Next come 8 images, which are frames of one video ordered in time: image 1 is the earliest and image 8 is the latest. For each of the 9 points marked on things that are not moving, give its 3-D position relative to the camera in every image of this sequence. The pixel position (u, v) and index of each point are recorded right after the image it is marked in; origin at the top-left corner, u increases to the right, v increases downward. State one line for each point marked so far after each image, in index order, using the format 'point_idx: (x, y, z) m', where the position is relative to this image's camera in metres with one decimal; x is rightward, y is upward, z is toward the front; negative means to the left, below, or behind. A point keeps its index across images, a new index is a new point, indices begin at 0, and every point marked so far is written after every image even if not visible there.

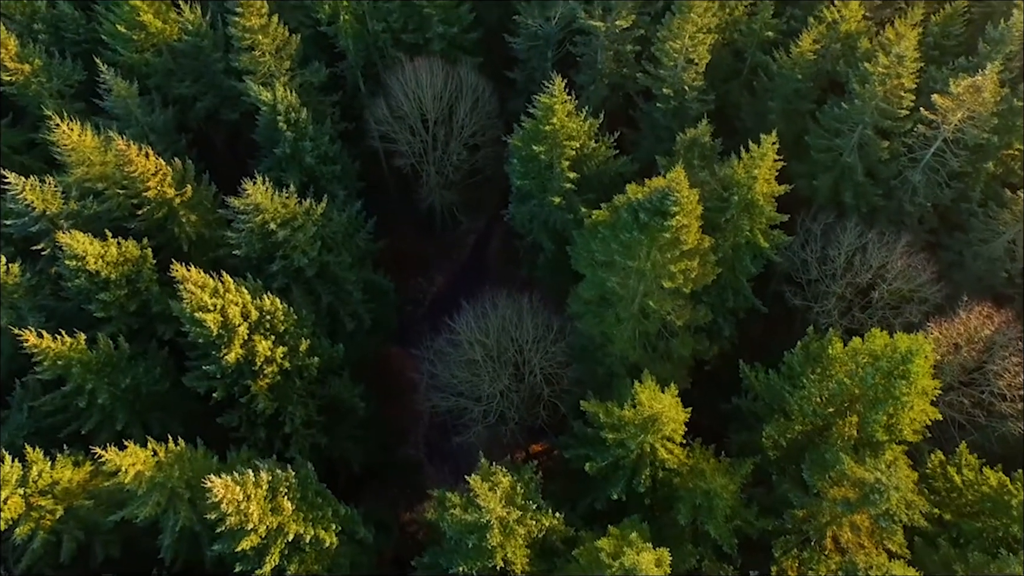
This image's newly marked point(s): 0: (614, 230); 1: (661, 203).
0: (+4.2, +2.2, +18.4) m
1: (+5.5, +3.1, +16.7) m
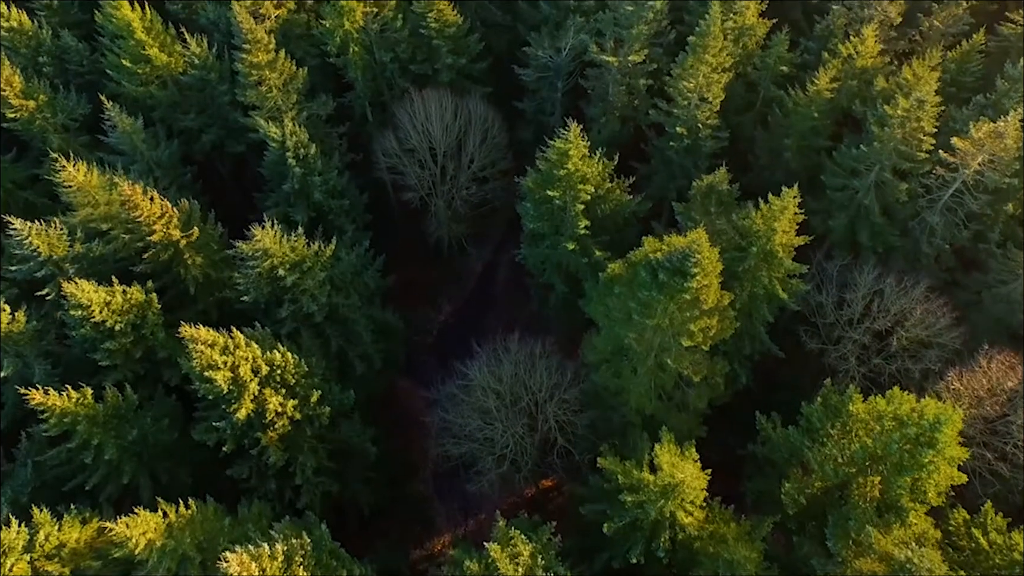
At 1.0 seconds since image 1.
0: (+4.8, 0.0, +18.1) m
1: (+6.2, +0.9, +16.4) m
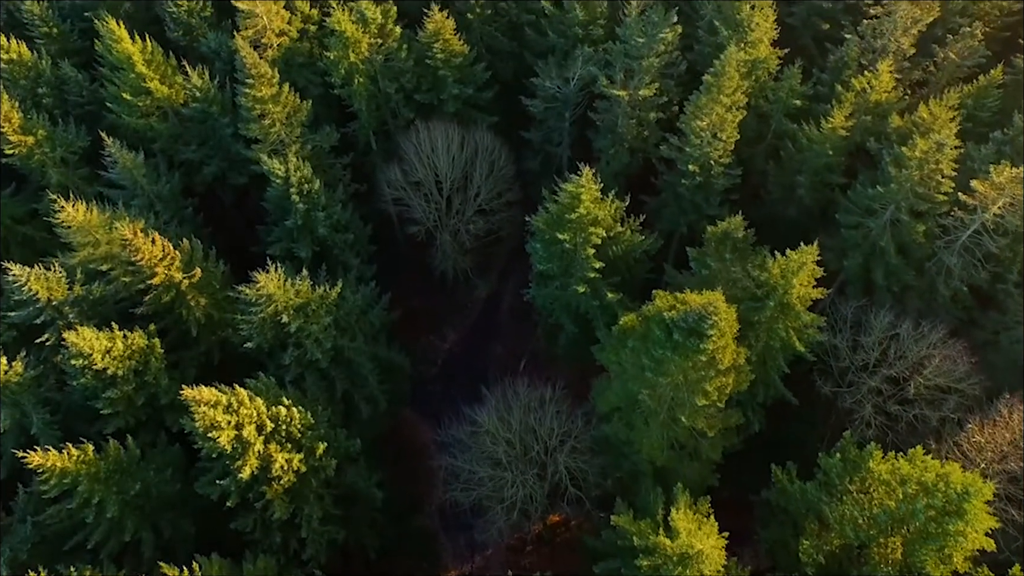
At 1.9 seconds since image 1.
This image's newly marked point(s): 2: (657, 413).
0: (+5.3, -2.2, +17.6) m
1: (+6.6, -1.3, +15.9) m
2: (+5.9, -5.1, +18.2) m
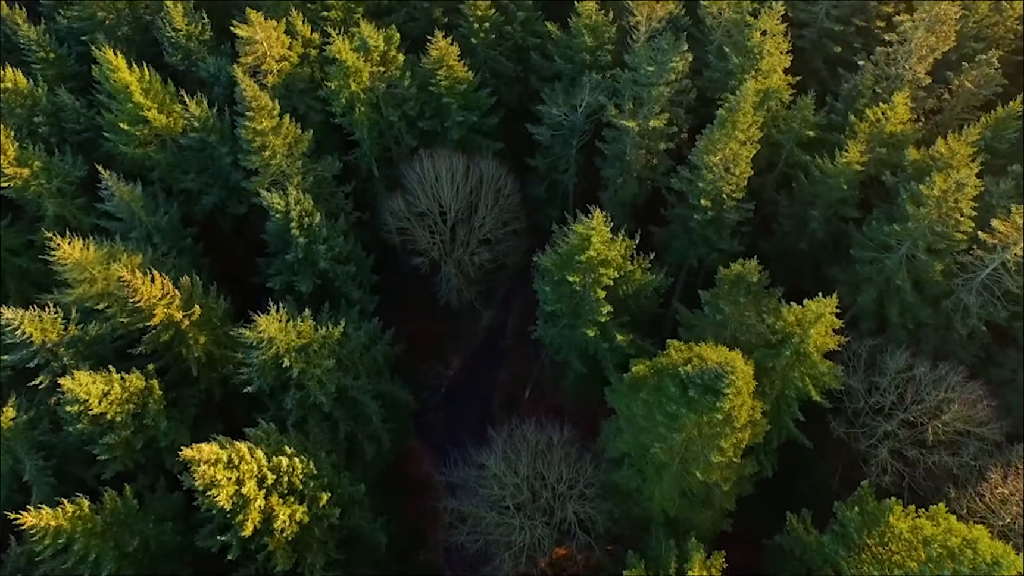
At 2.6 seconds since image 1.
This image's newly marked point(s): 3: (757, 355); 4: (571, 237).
0: (+5.6, -4.1, +17.1) m
1: (+6.9, -3.2, +15.4) m
2: (+6.2, -7.0, +17.6) m
3: (+10.4, -2.8, +19.0) m
4: (+2.6, +2.2, +19.9) m
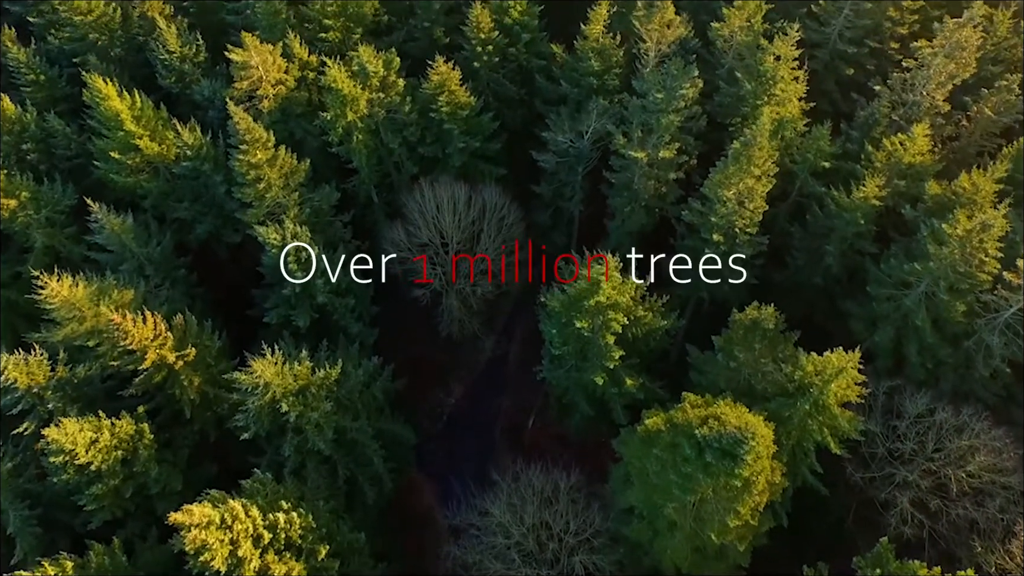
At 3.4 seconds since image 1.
0: (+5.8, -6.0, +16.3) m
1: (+7.2, -5.1, +14.6) m
2: (+6.5, -8.9, +16.8) m
3: (+10.6, -4.7, +18.2) m
4: (+2.8, +0.3, +19.0) m
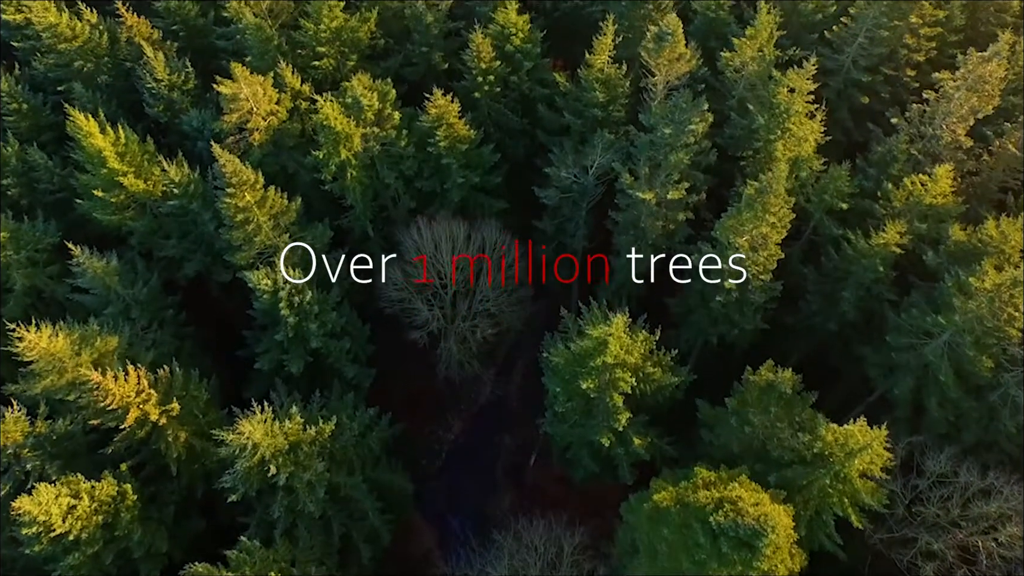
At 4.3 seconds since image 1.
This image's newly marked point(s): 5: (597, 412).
0: (+5.9, -8.4, +15.2) m
1: (+7.2, -7.5, +13.5) m
2: (+6.5, -11.3, +15.8) m
3: (+10.7, -7.1, +17.2) m
4: (+2.9, -2.0, +18.0) m
5: (+3.6, -5.3, +19.2) m
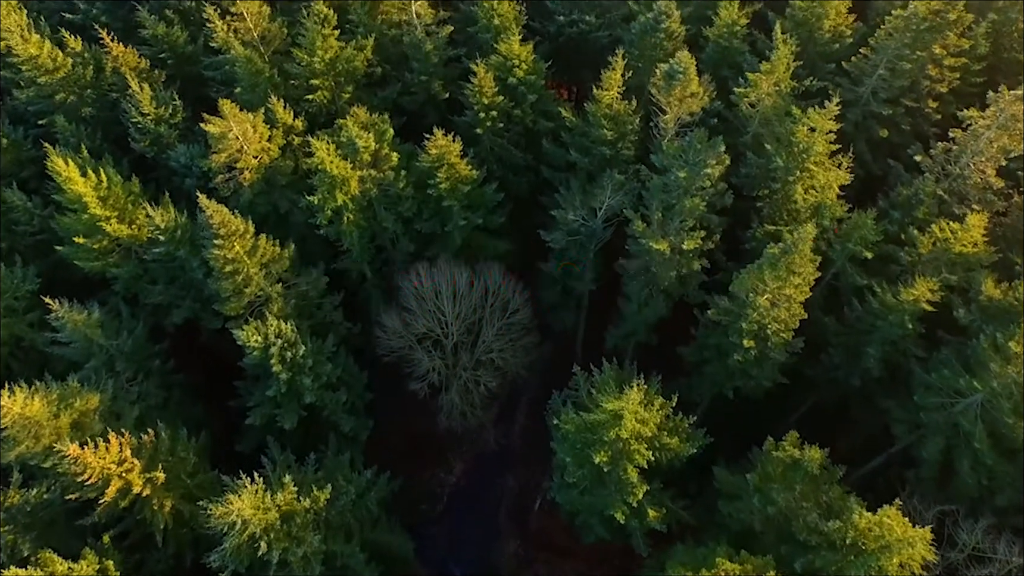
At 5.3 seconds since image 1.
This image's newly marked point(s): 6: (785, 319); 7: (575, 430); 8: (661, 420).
0: (+6.1, -10.9, +14.1) m
1: (+7.5, -10.1, +12.3) m
2: (+6.8, -13.8, +14.6) m
3: (+10.9, -9.6, +16.0) m
4: (+3.2, -4.6, +16.7) m
5: (+3.9, -7.8, +18.0) m
6: (+11.6, -1.2, +19.1) m
7: (+2.4, -5.6, +17.6) m
8: (+5.8, -5.1, +17.6) m
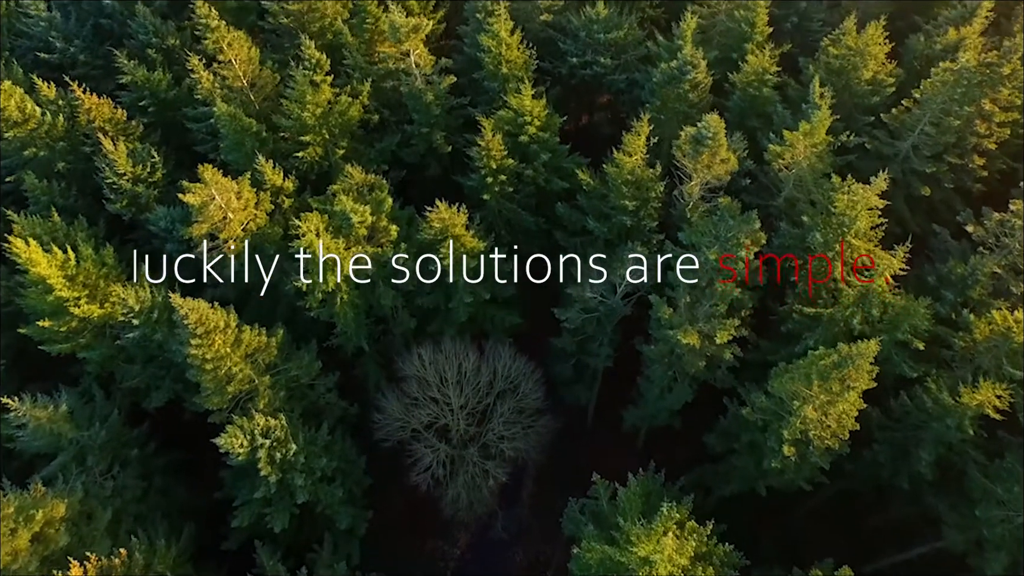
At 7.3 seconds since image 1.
0: (+6.7, -15.0, +12.0) m
1: (+8.0, -14.1, +10.3) m
2: (+7.3, -17.9, +12.6) m
3: (+11.5, -13.7, +13.9) m
4: (+3.7, -8.6, +14.7) m
5: (+4.4, -11.9, +15.9) m
6: (+12.1, -5.2, +17.1) m
7: (+2.9, -9.6, +15.5) m
8: (+6.3, -9.2, +15.6) m
